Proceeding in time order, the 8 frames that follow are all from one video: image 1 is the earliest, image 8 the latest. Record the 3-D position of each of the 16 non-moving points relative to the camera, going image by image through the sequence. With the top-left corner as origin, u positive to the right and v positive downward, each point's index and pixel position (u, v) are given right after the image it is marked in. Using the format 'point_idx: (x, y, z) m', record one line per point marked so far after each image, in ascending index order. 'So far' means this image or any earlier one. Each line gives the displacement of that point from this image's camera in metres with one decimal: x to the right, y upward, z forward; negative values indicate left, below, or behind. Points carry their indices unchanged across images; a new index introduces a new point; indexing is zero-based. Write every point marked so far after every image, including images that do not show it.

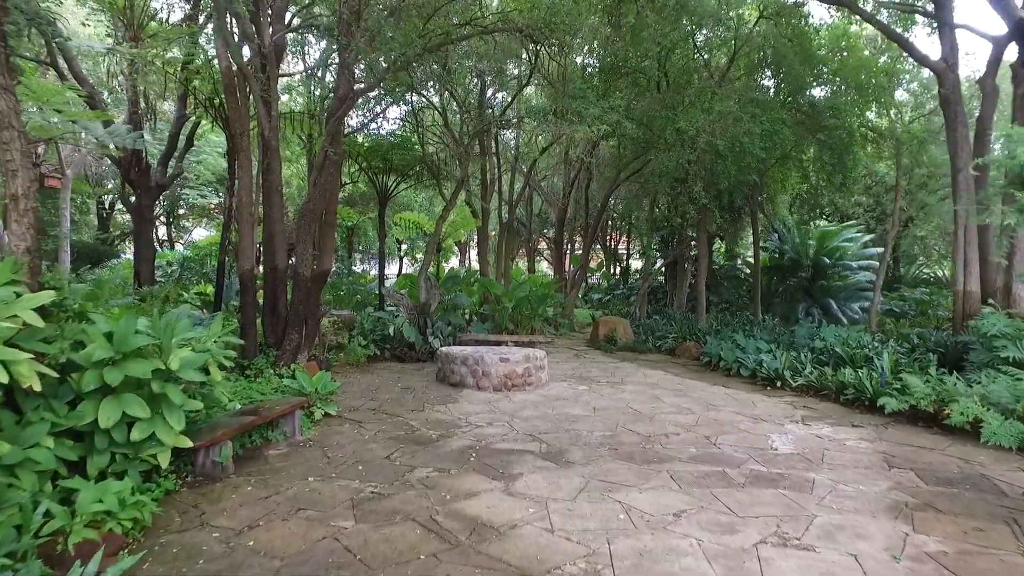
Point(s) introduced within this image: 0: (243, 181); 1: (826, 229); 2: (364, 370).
0: (-2.1, +0.8, +5.3) m
1: (+6.4, +1.2, +14.0) m
2: (-1.6, -0.9, +7.4) m
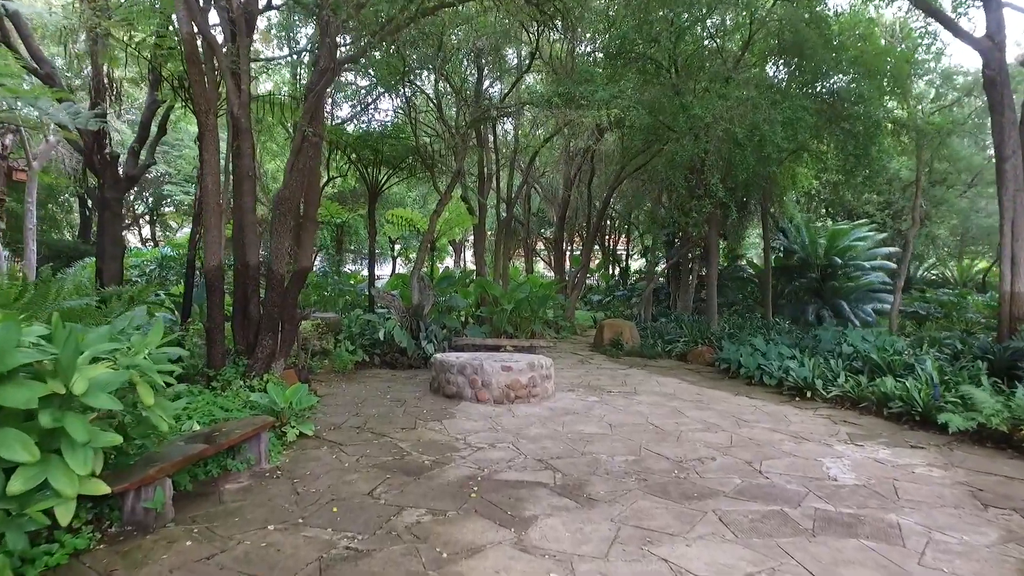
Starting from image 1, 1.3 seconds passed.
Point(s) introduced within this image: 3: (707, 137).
0: (-2.1, +0.9, +4.7) m
1: (+6.4, +1.2, +13.4) m
2: (-1.6, -0.9, +6.8) m
3: (+2.4, +1.8, +8.1) m
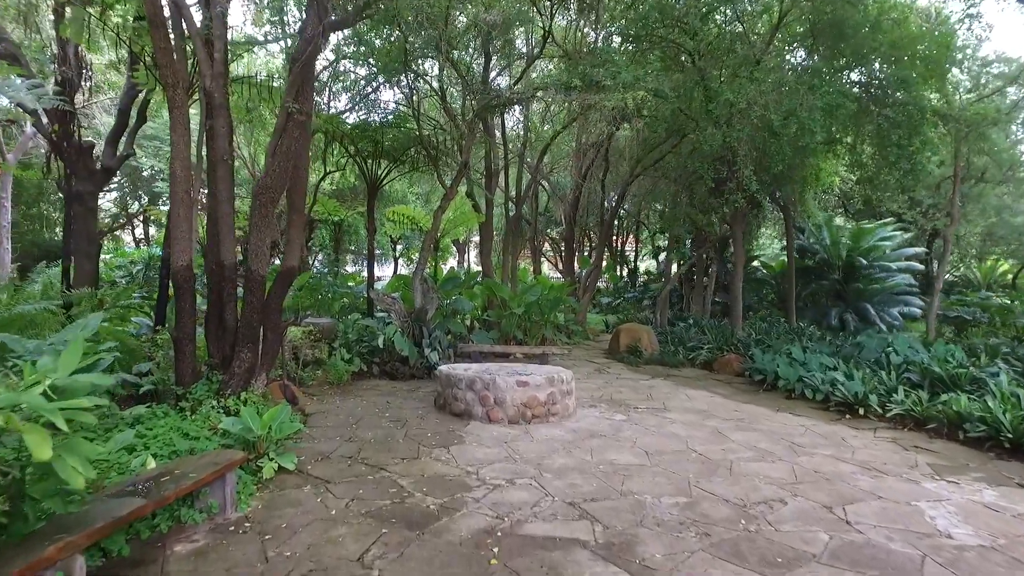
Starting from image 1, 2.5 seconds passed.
0: (-2.0, +0.8, +4.0) m
1: (+6.5, +1.2, +12.7) m
2: (-1.5, -0.9, +6.1) m
3: (+2.5, +1.8, +7.4) m
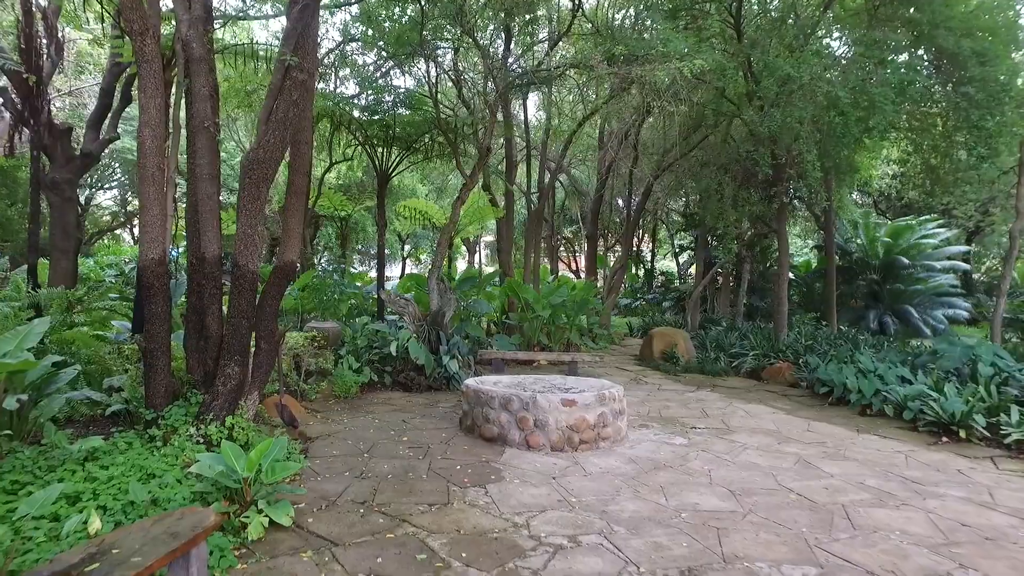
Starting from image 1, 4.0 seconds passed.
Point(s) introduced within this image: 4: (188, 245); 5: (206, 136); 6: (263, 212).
0: (-1.7, +0.8, +3.2) m
1: (+6.8, +1.1, +11.8) m
2: (-1.2, -0.9, +5.3) m
3: (+2.8, +1.8, +6.6) m
4: (-1.7, +0.2, +3.4) m
5: (-1.5, +0.8, +3.3) m
6: (-1.3, +0.4, +3.4) m
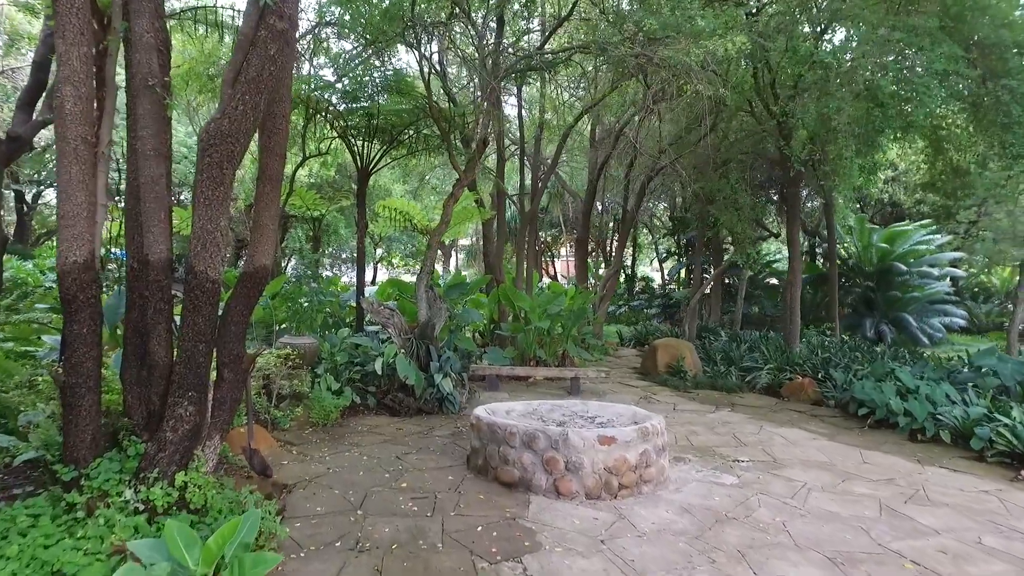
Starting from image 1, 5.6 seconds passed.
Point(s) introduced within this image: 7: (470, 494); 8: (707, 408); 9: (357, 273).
0: (-1.6, +0.8, +2.4) m
1: (+6.6, +1.0, +11.4) m
2: (-1.2, -1.0, +4.5) m
3: (+2.8, +1.7, +6.0) m
4: (-1.5, +0.2, +2.6) m
5: (-1.4, +0.7, +2.6) m
6: (-1.1, +0.3, +2.6) m
7: (-0.2, -1.0, +3.2) m
8: (+1.8, -1.1, +6.0) m
9: (-1.8, +0.2, +7.7) m
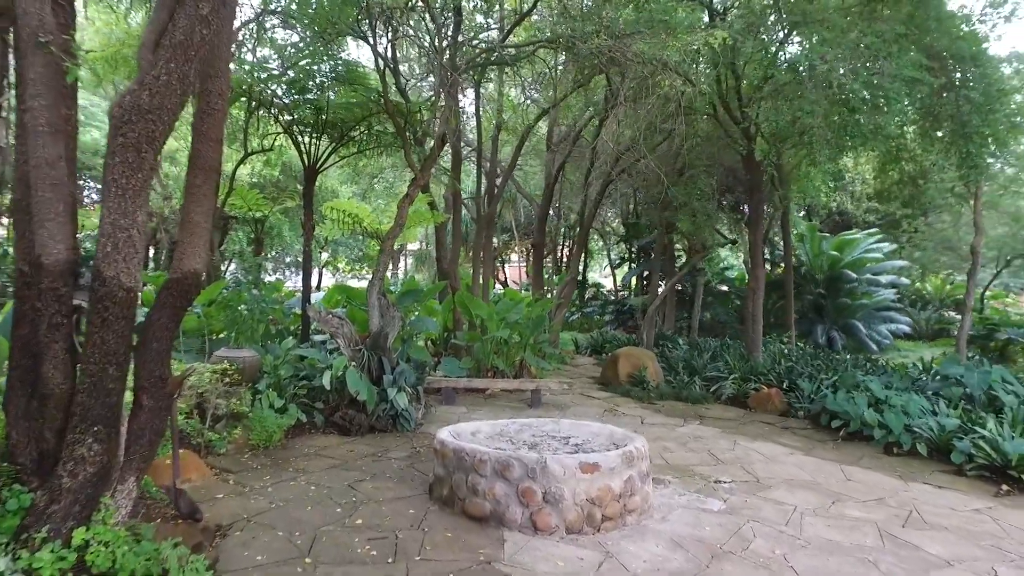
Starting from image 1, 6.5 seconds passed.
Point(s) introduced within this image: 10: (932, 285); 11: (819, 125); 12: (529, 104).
0: (-1.6, +0.8, +1.9) m
1: (+5.8, +0.9, +11.5) m
2: (-1.4, -1.0, +4.1) m
3: (+2.4, +1.7, +5.9) m
4: (-1.6, +0.1, +2.2) m
5: (-1.4, +0.7, +2.1) m
6: (-1.2, +0.3, +2.2) m
7: (-0.3, -1.0, +2.8) m
8: (+1.4, -1.1, +5.8) m
9: (-2.2, +0.1, +7.2) m
10: (+8.4, +0.1, +13.4) m
11: (+2.7, +1.4, +5.9) m
12: (+0.2, +2.1, +7.6) m
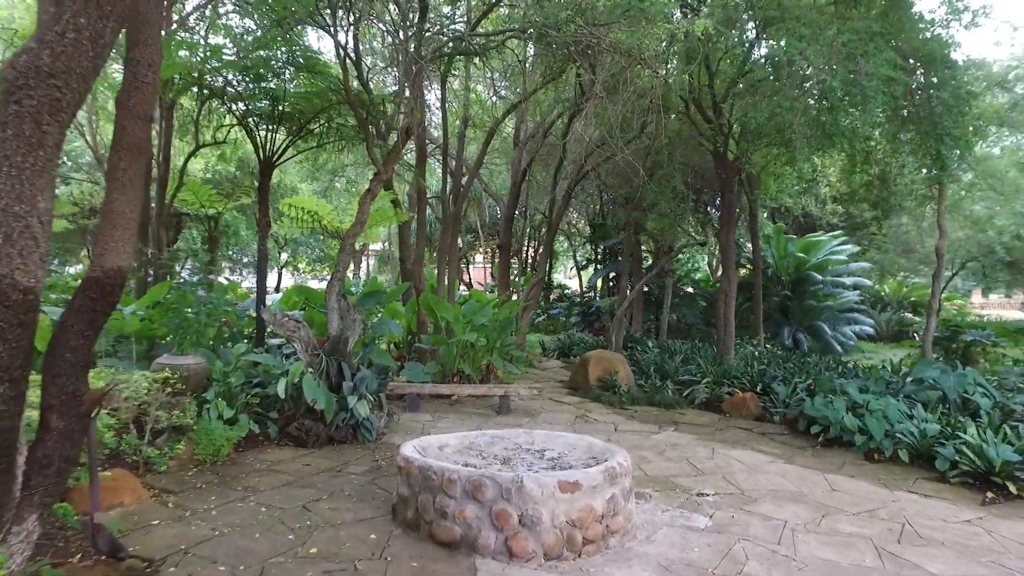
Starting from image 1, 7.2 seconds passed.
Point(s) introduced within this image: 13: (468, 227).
0: (-1.7, +0.8, +1.6) m
1: (+5.2, +0.9, +11.6) m
2: (-1.6, -1.0, +3.7) m
3: (+2.2, +1.6, +5.7) m
4: (-1.6, +0.1, +1.8) m
5: (-1.5, +0.7, +1.7) m
6: (-1.2, +0.3, +1.8) m
7: (-0.4, -1.0, +2.5) m
8: (+1.1, -1.2, +5.6) m
9: (-2.6, +0.1, +6.8) m
10: (+7.7, 0.0, +13.5) m
11: (+2.5, +1.4, +5.8) m
12: (-0.2, +2.1, +7.4) m
13: (-0.9, +1.3, +14.1) m
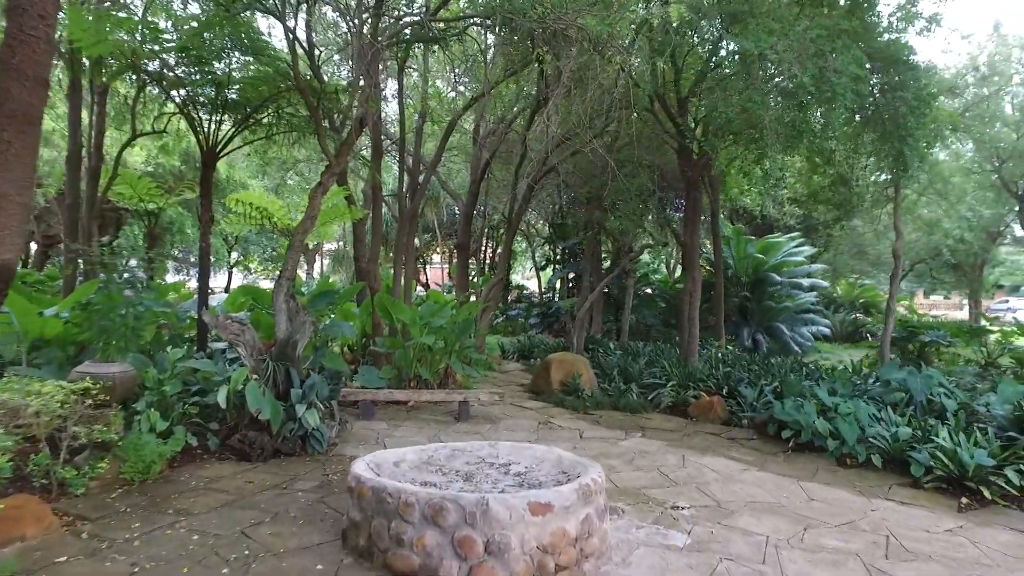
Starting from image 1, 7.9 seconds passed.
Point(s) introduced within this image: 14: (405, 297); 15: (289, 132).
0: (-1.7, +0.8, +1.2) m
1: (+4.5, +0.8, +11.6) m
2: (-1.7, -1.0, +3.3) m
3: (+1.9, +1.6, +5.6) m
4: (-1.7, +0.1, +1.4) m
5: (-1.5, +0.7, +1.4) m
6: (-1.3, +0.3, +1.5) m
7: (-0.5, -1.0, +2.2) m
8: (+0.8, -1.2, +5.4) m
9: (-3.0, +0.1, +6.3) m
10: (+6.9, 0.0, +13.7) m
11: (+2.1, +1.4, +5.7) m
12: (-0.6, +2.1, +7.1) m
13: (-1.7, +1.3, +13.7) m
14: (-1.2, -0.1, +7.6) m
15: (-2.3, +1.6, +6.9) m
